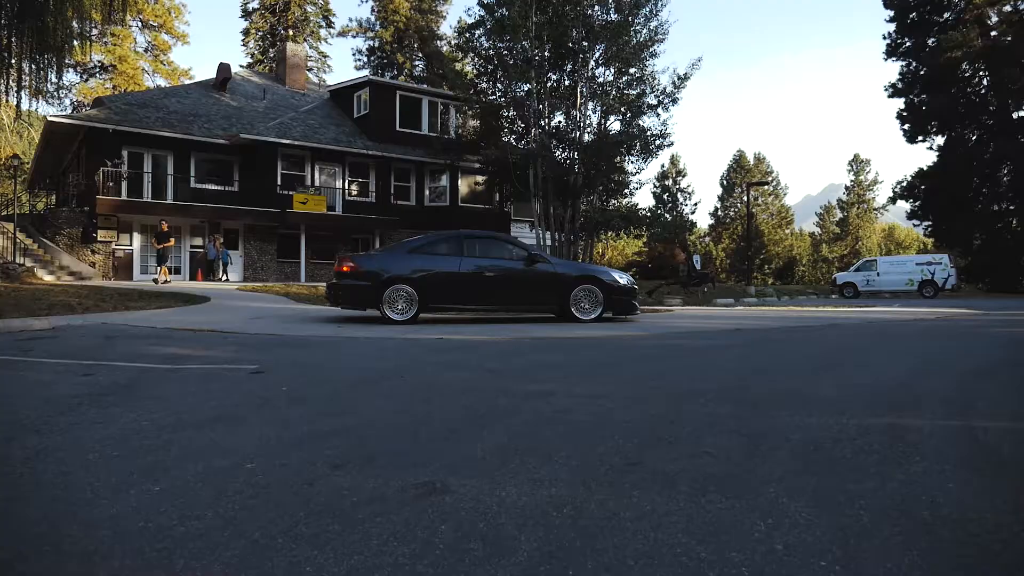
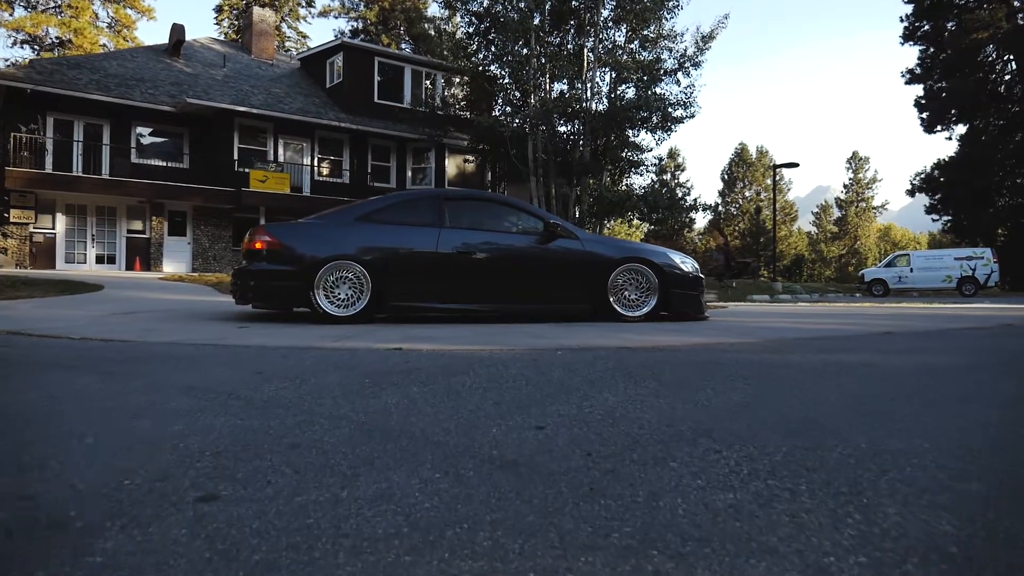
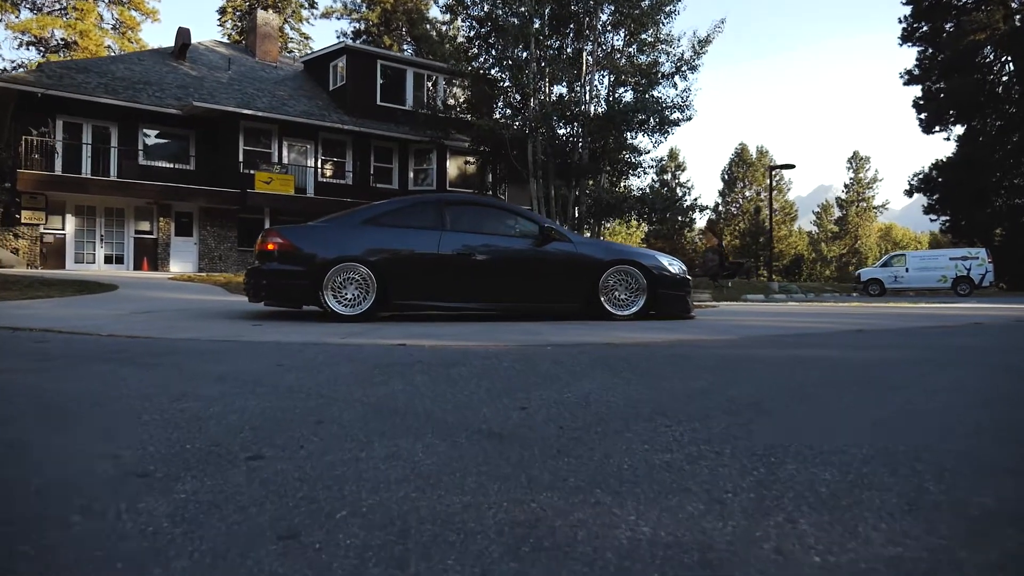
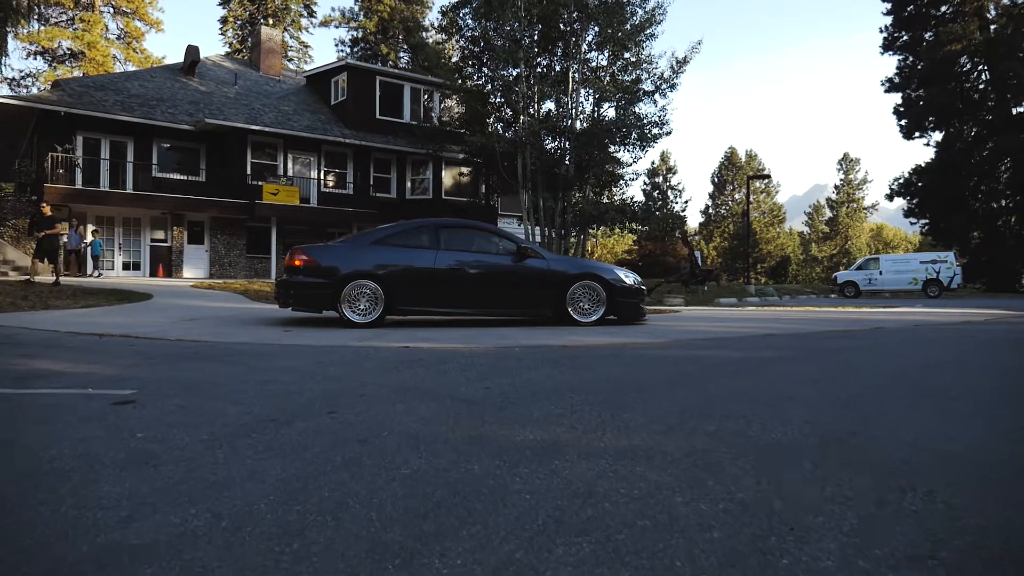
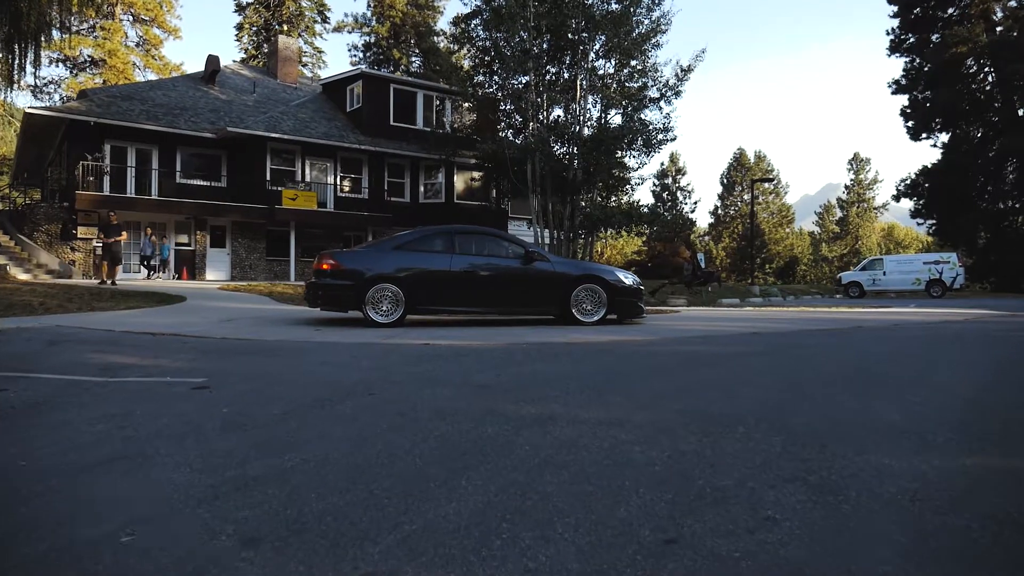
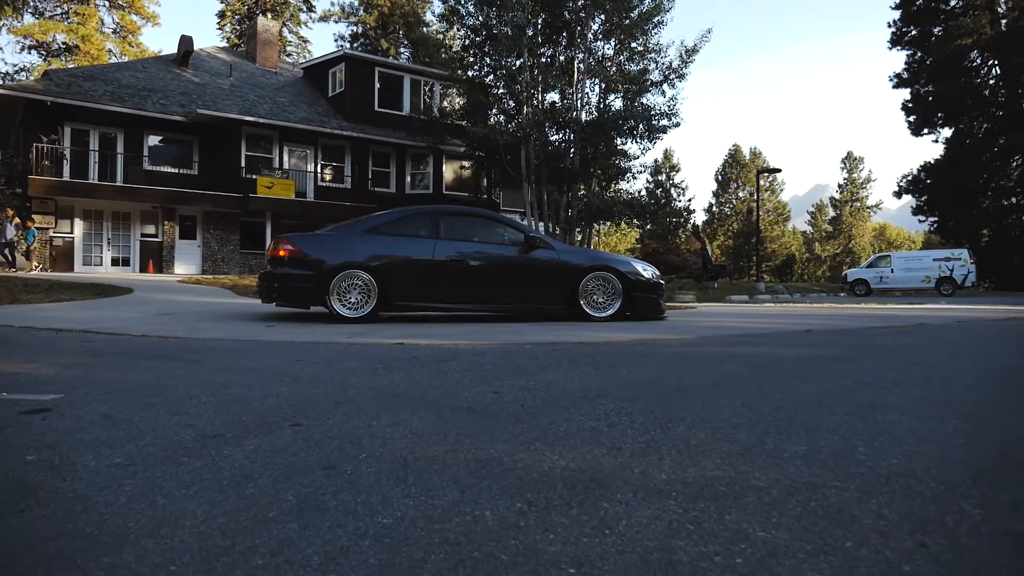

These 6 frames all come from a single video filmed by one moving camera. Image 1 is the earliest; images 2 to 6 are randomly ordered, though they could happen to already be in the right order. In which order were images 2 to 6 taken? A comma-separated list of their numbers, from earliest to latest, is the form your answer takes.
5, 4, 6, 3, 2
